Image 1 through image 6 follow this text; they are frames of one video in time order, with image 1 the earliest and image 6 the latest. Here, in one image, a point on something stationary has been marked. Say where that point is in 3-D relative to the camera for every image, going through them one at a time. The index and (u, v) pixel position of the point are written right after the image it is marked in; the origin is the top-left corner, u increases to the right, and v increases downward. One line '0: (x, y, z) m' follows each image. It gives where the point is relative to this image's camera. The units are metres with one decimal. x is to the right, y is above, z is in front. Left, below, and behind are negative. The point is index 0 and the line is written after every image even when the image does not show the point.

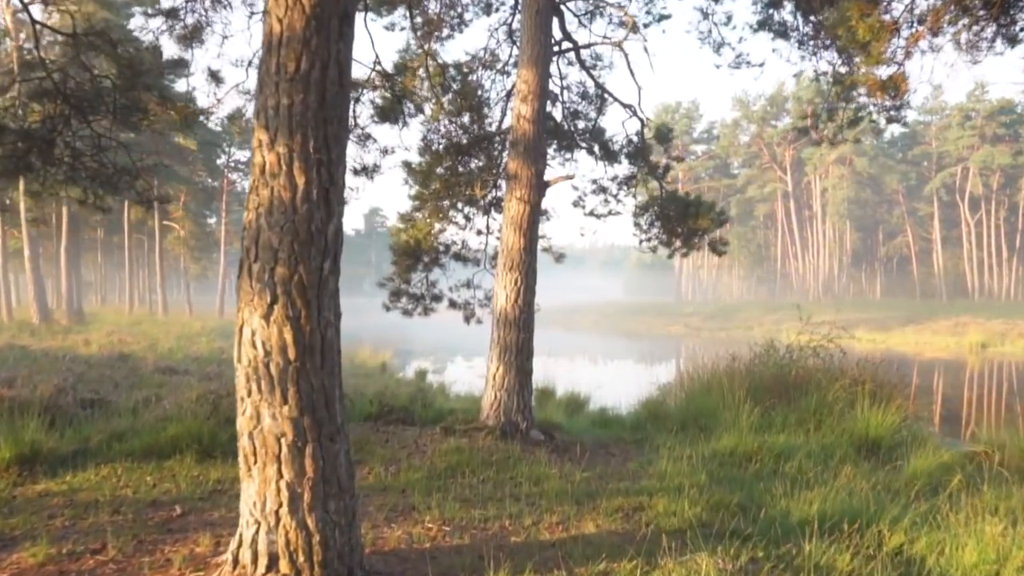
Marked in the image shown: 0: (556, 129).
0: (+0.5, +1.9, +9.6) m
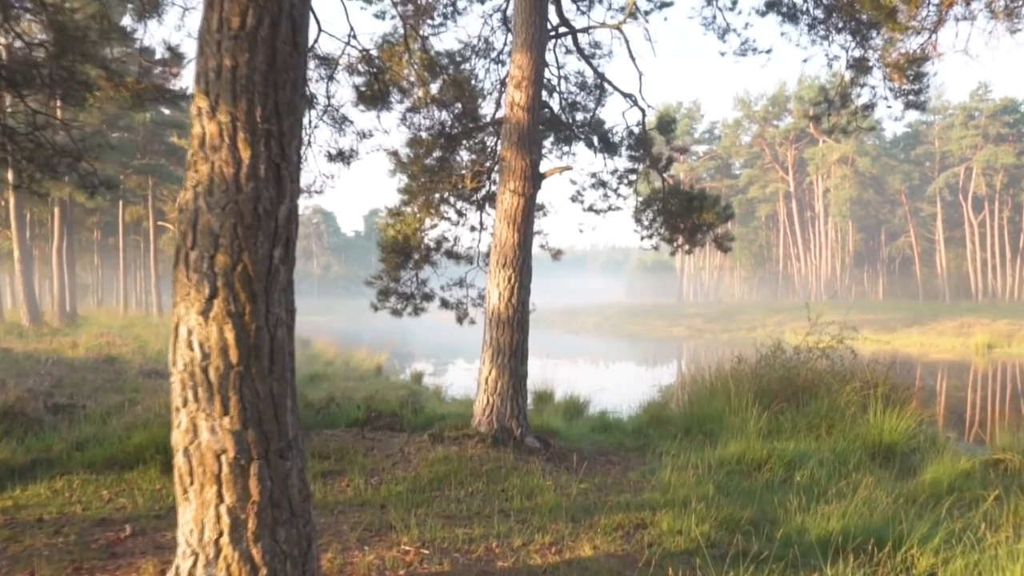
0: (+0.5, +1.9, +9.2) m
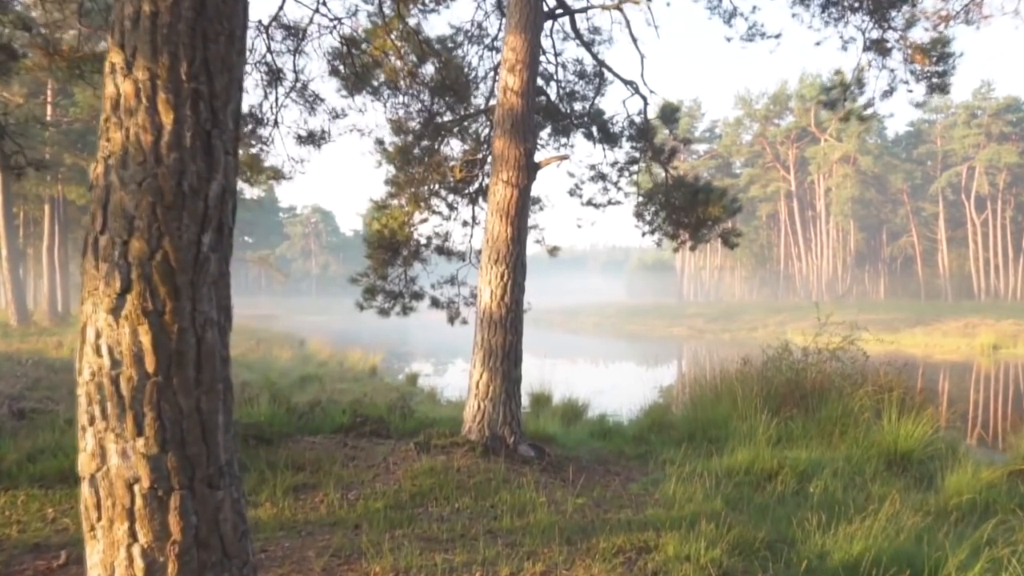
0: (+0.4, +2.0, +8.7) m
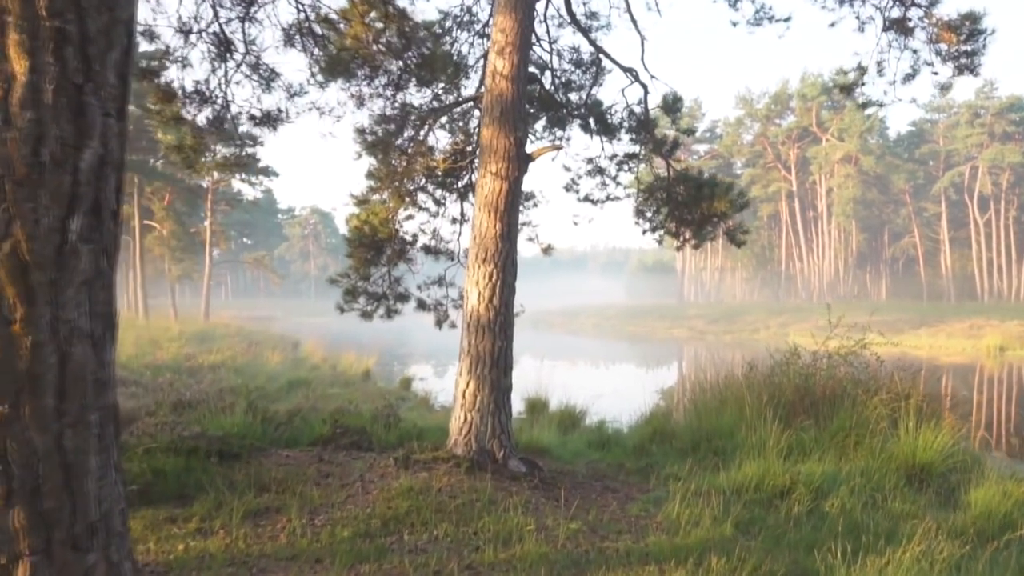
0: (+0.3, +2.0, +8.2) m
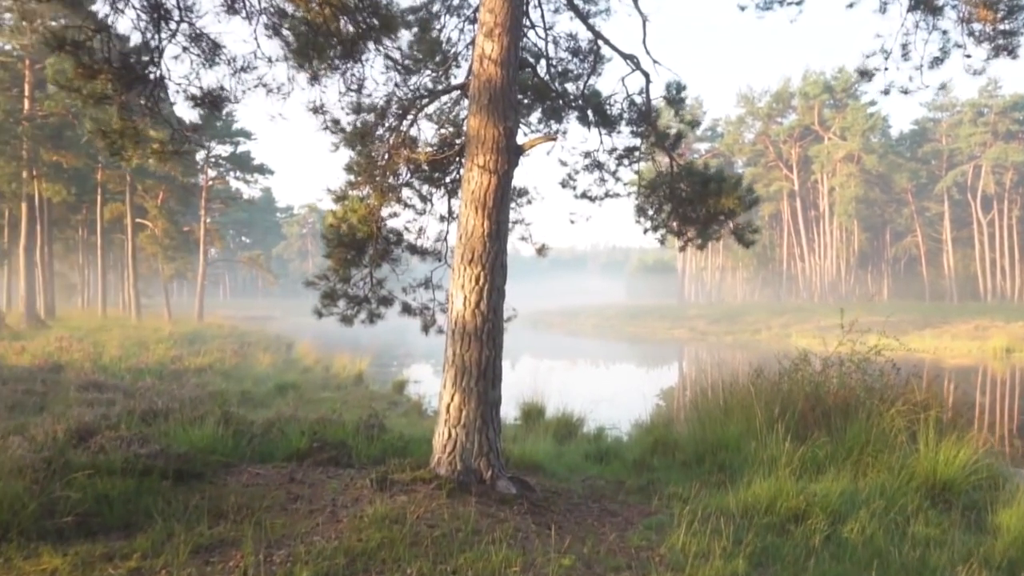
0: (+0.3, +1.9, +7.7) m
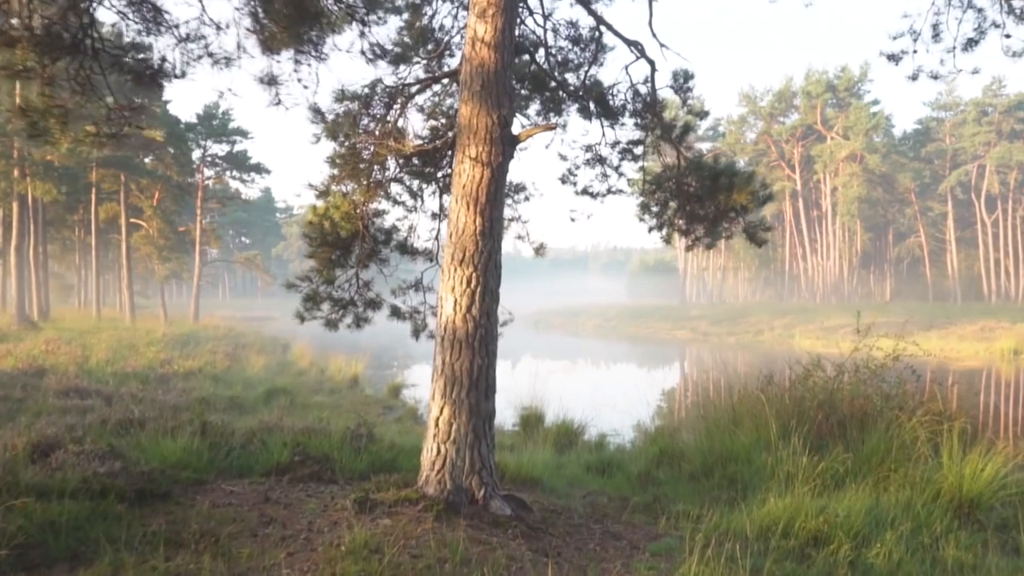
0: (+0.2, +1.9, +7.2) m
